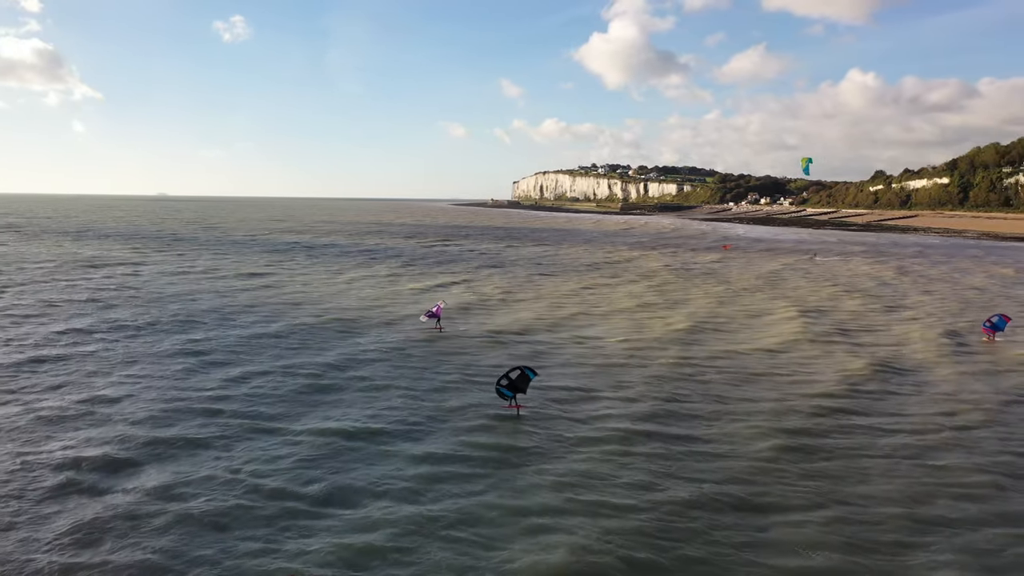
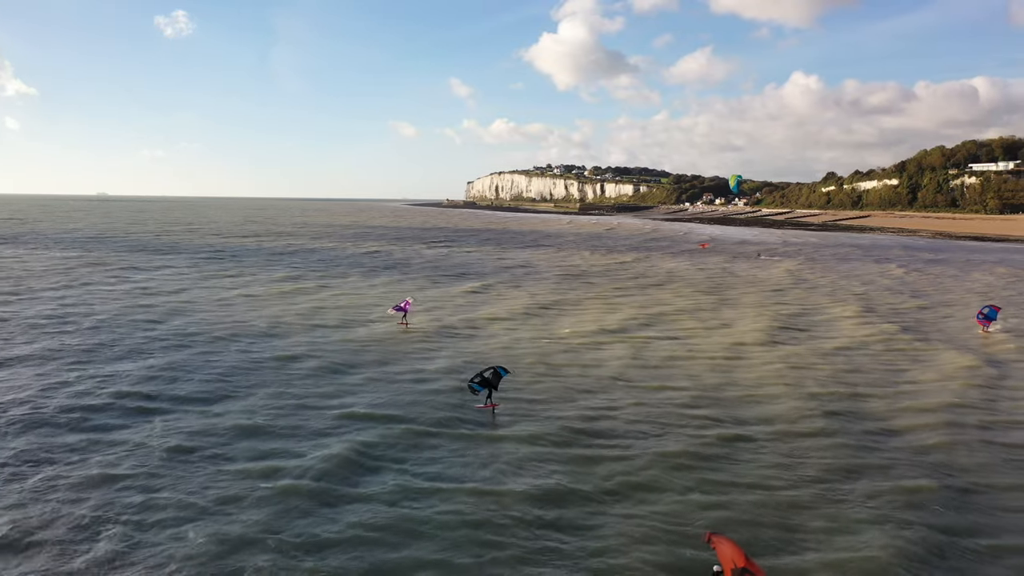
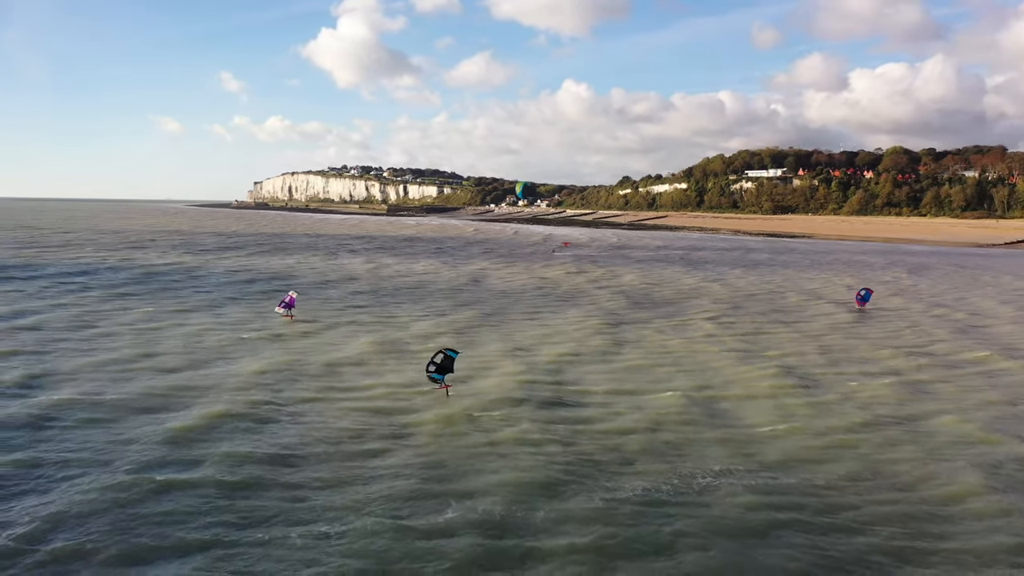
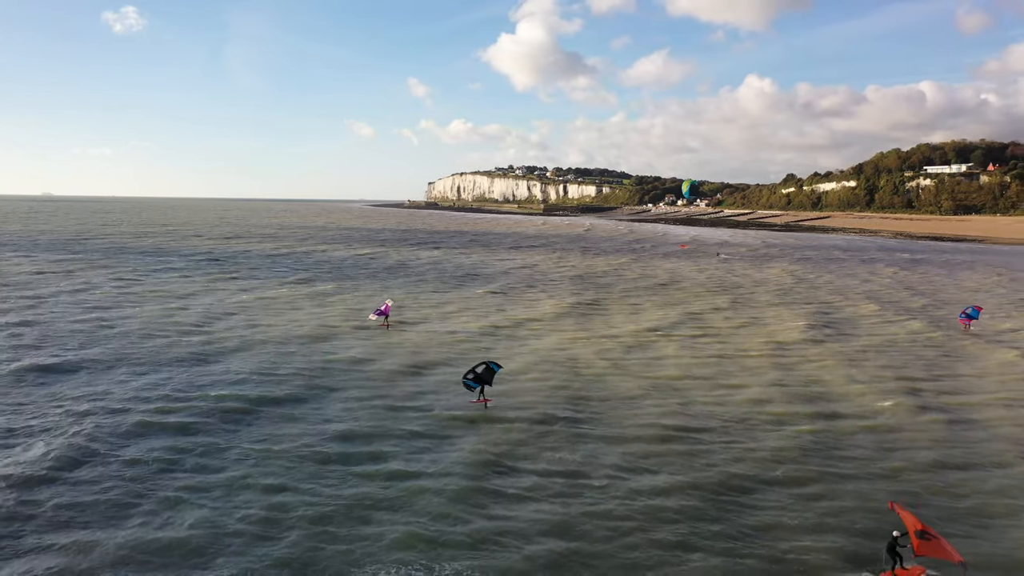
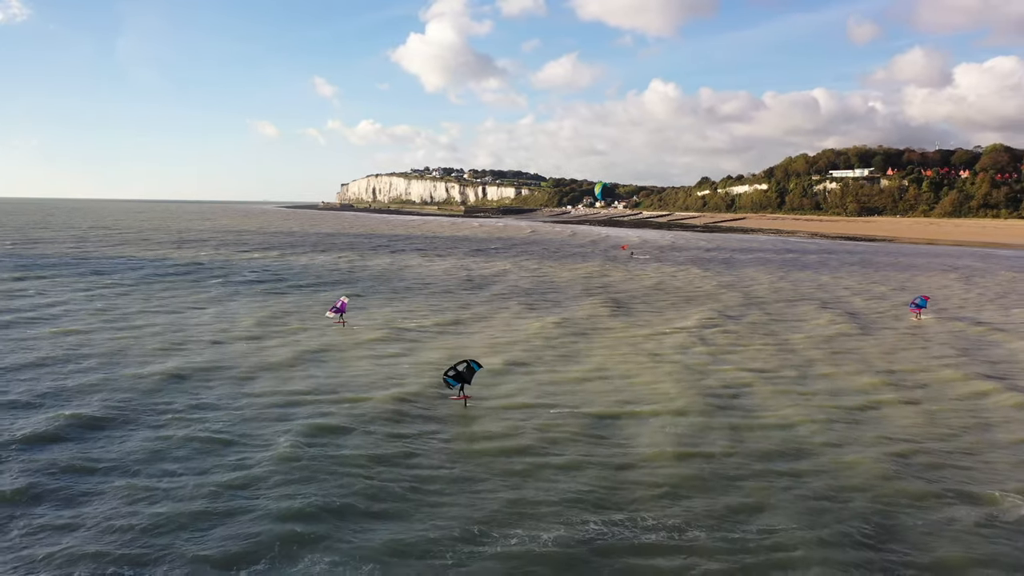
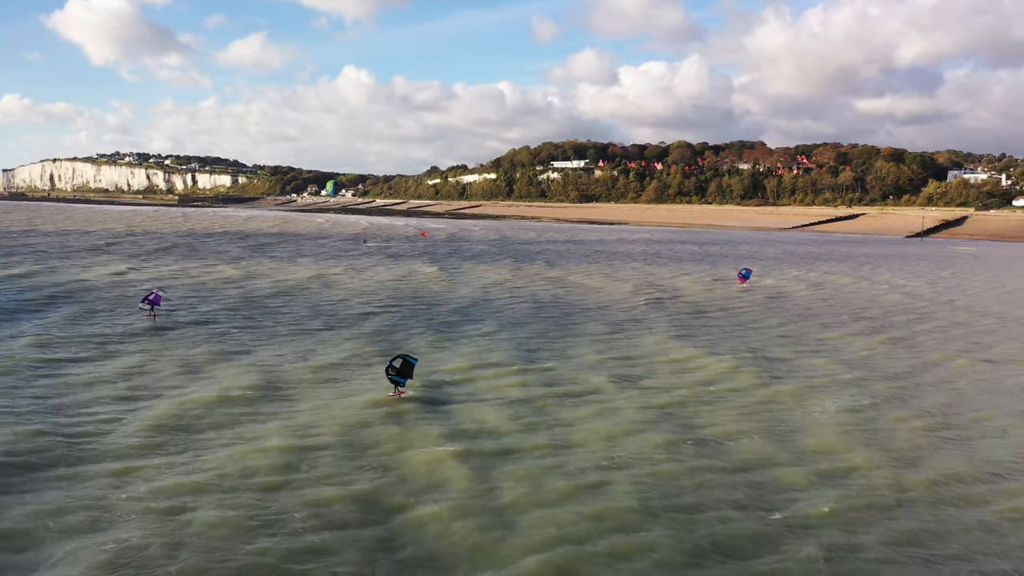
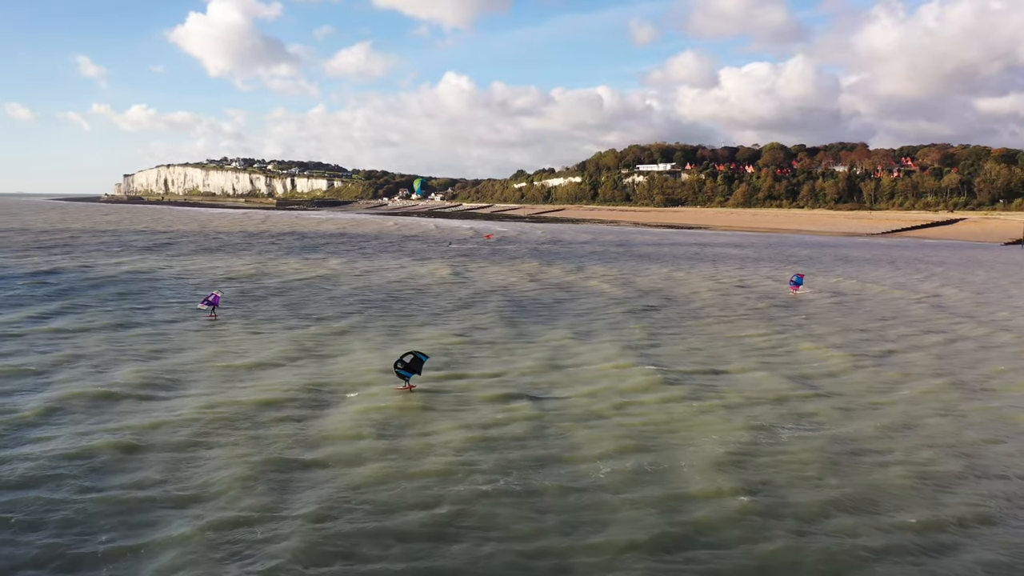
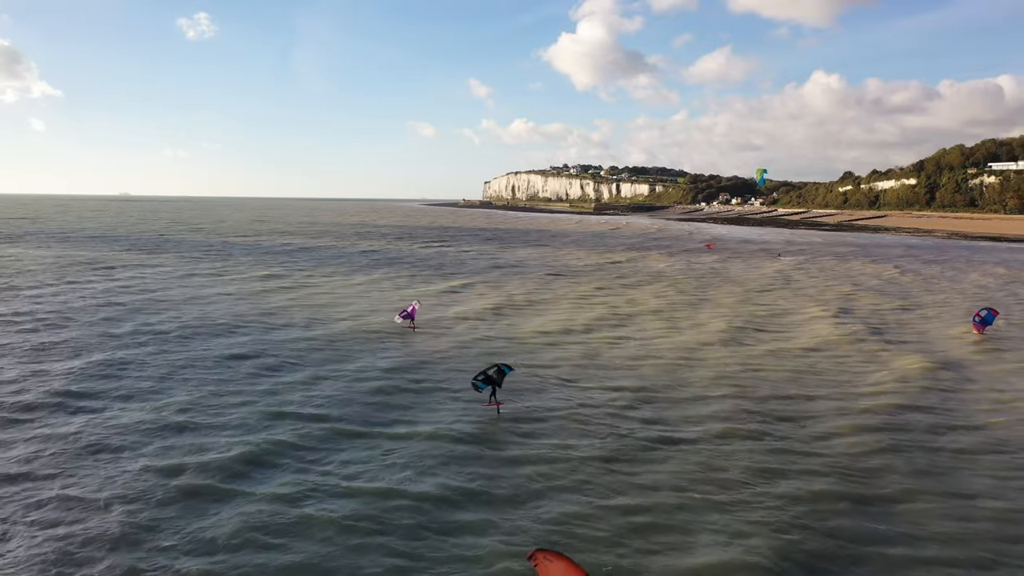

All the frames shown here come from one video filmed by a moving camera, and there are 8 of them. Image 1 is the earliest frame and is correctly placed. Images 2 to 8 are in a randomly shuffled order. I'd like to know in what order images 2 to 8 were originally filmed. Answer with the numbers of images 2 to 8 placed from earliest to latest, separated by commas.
8, 2, 4, 5, 3, 7, 6
